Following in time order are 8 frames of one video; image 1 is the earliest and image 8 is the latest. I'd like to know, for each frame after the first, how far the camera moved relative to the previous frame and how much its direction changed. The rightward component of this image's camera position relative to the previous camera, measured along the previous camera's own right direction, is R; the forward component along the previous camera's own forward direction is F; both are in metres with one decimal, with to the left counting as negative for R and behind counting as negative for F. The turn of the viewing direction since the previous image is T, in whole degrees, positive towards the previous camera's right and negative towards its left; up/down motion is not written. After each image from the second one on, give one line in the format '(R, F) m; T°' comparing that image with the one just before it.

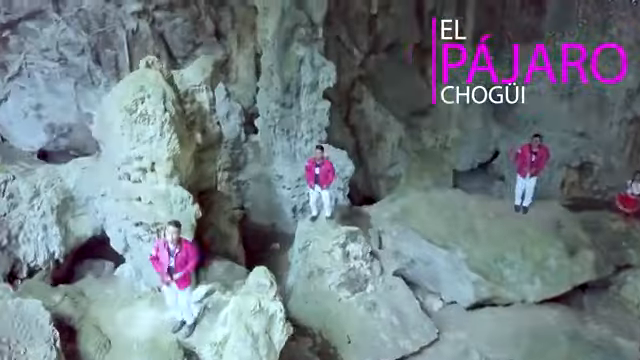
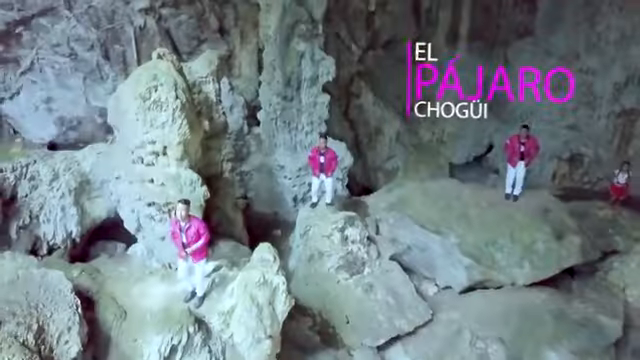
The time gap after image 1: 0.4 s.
(0.0, -0.4) m; 0°
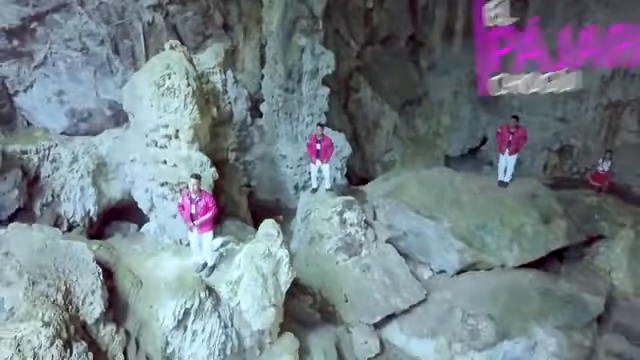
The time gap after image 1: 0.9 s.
(0.0, -0.5) m; 0°
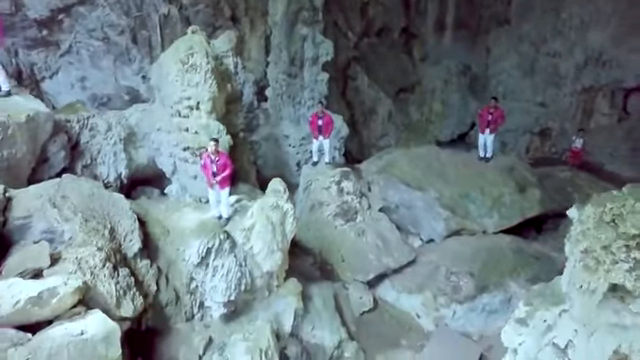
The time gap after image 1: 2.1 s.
(0.0, -1.1) m; 0°
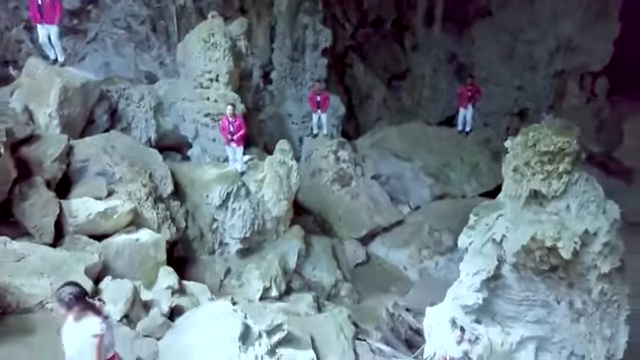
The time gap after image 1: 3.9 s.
(0.0, -1.4) m; 0°
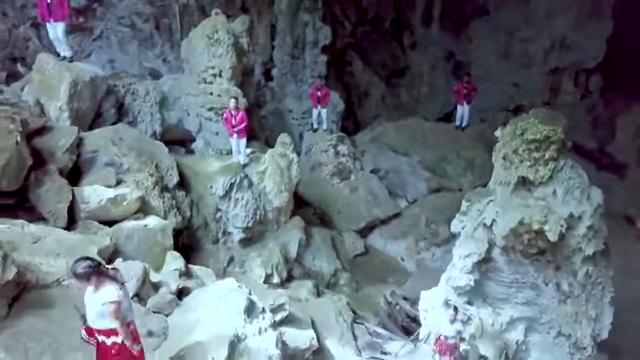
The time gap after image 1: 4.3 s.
(0.0, -0.3) m; 0°
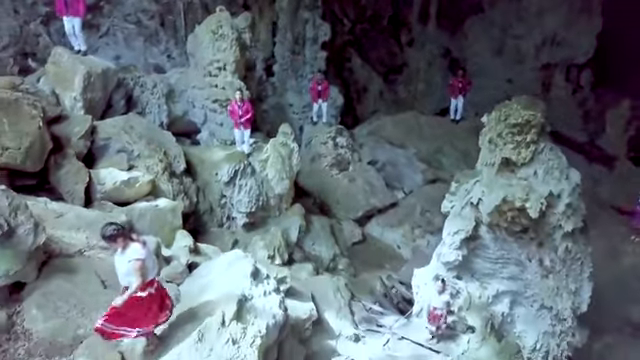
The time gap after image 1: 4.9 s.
(0.0, -0.5) m; 0°
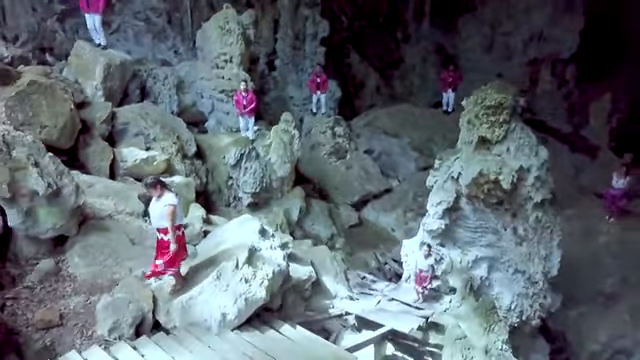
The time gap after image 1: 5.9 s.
(0.0, -0.8) m; 0°
